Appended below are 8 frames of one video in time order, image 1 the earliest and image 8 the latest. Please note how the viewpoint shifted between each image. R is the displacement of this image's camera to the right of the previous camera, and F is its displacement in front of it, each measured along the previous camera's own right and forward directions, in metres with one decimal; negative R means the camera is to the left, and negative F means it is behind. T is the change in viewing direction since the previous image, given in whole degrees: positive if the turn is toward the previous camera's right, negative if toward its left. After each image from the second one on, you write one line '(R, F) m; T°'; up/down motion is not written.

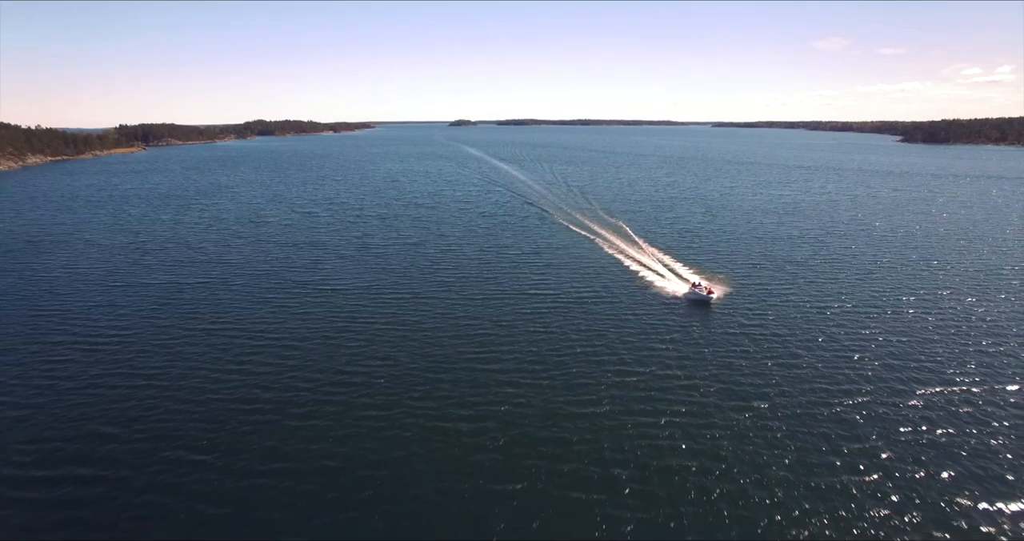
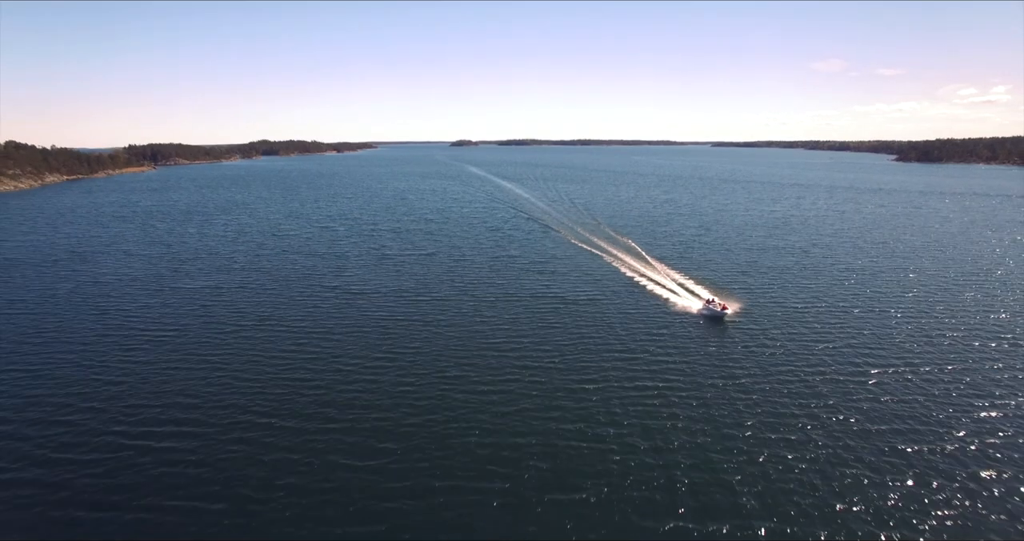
(-0.7, -4.1) m; 0°
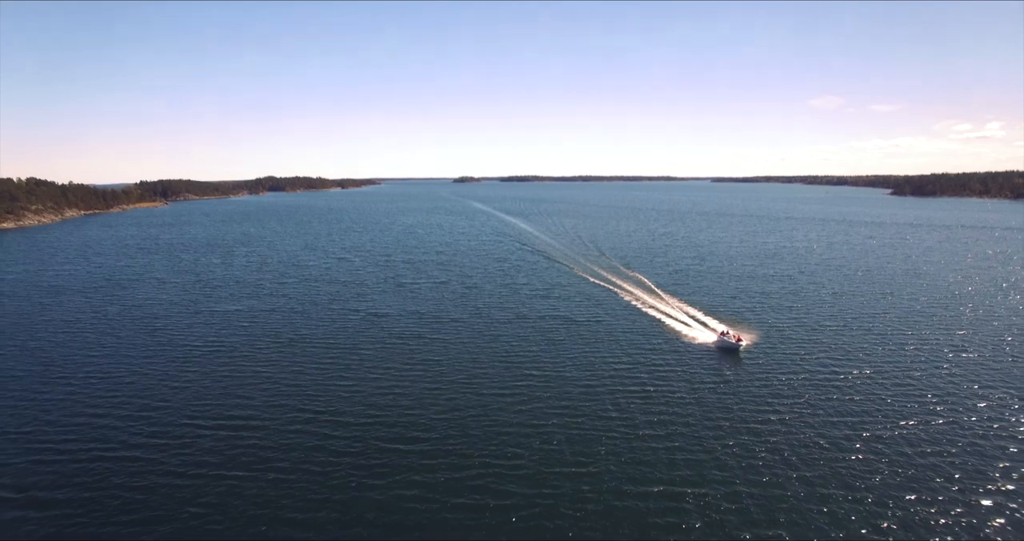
(-0.6, -4.0) m; 0°
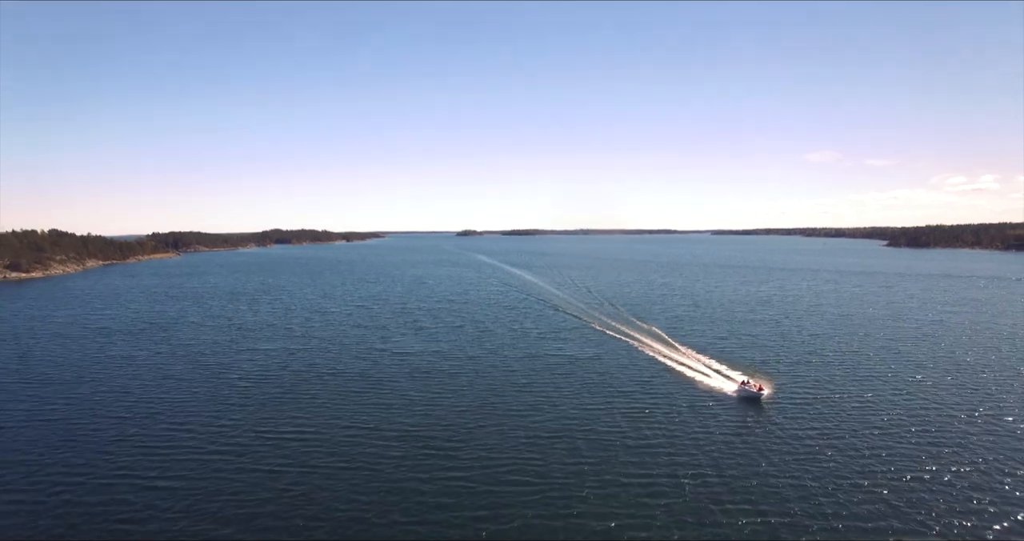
(-0.8, -5.5) m; 0°
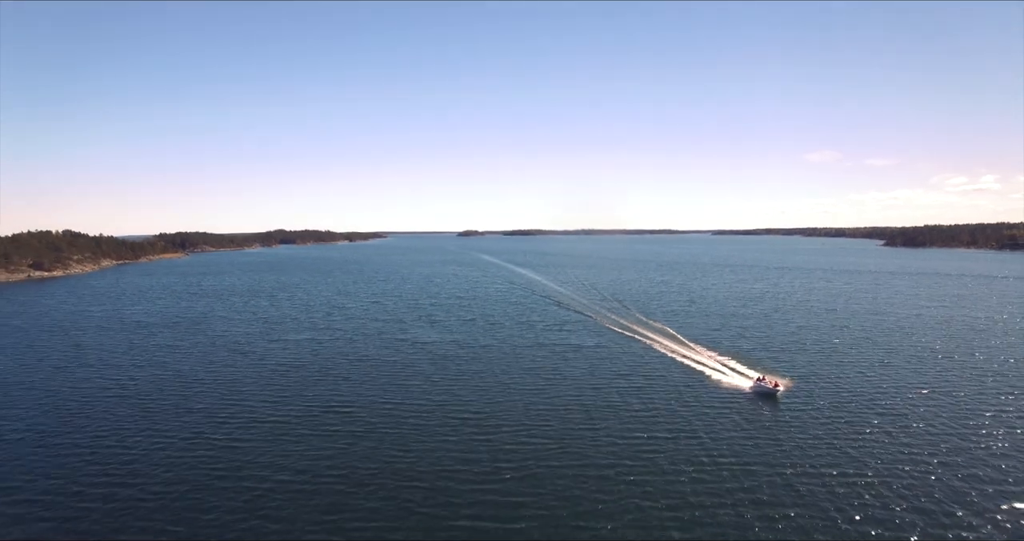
(-0.8, -4.9) m; 0°
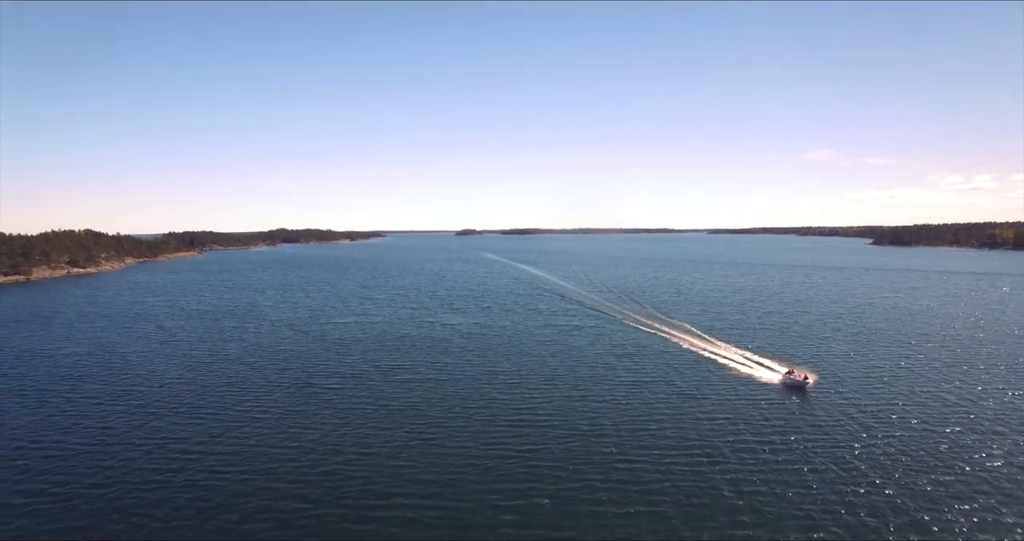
(-1.7, -10.8) m; 0°
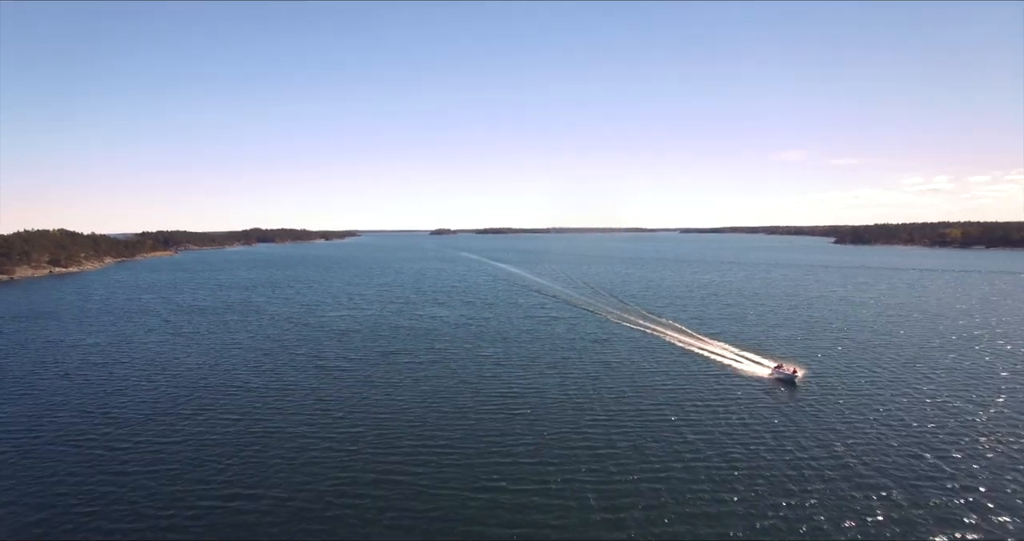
(-1.1, -6.0) m; +2°
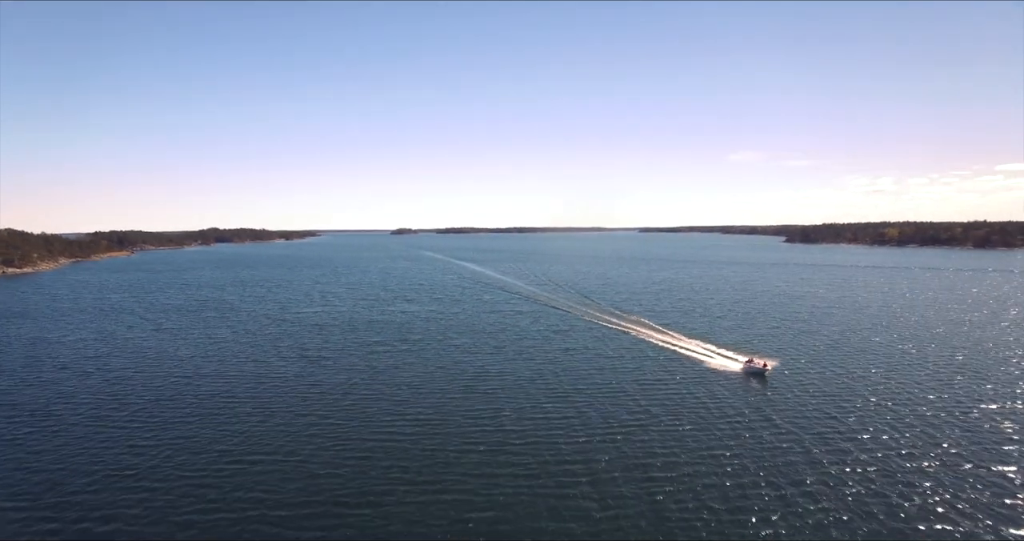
(-0.8, -4.5) m; +4°
